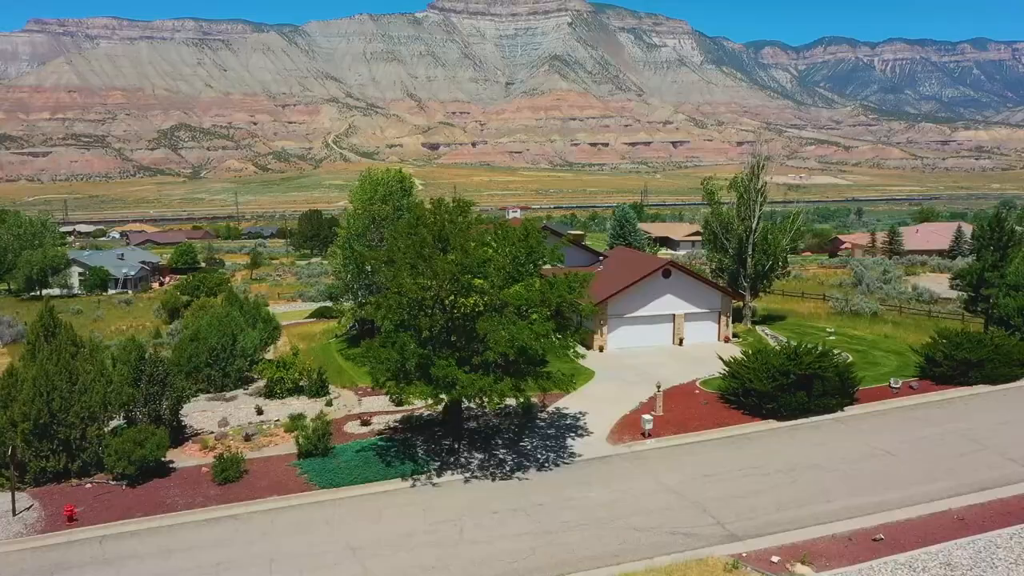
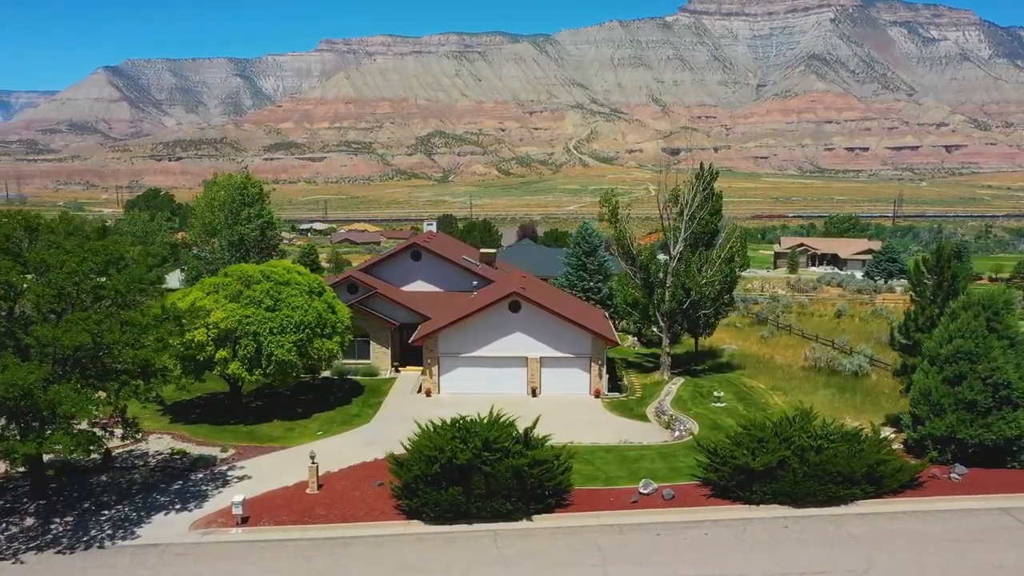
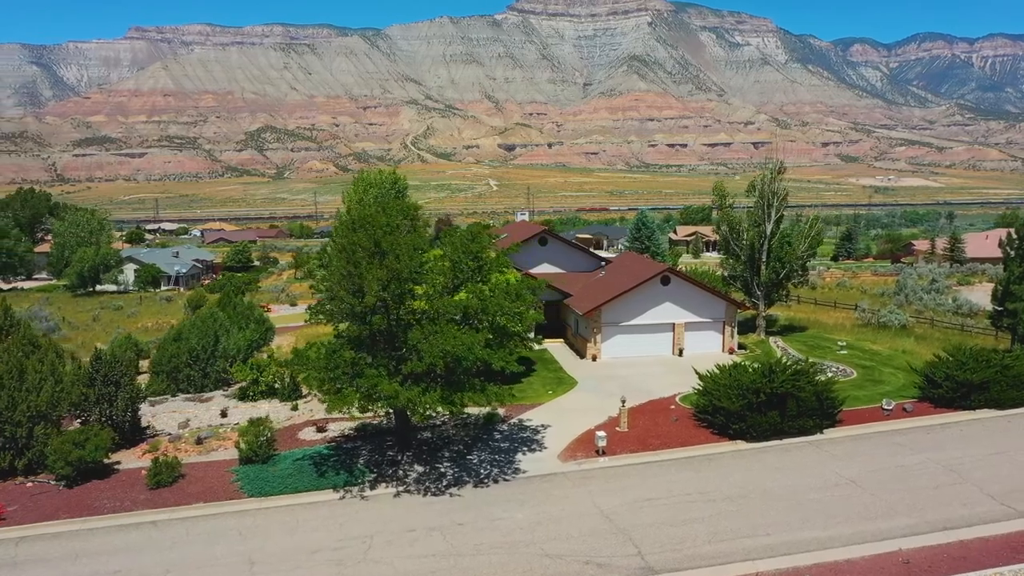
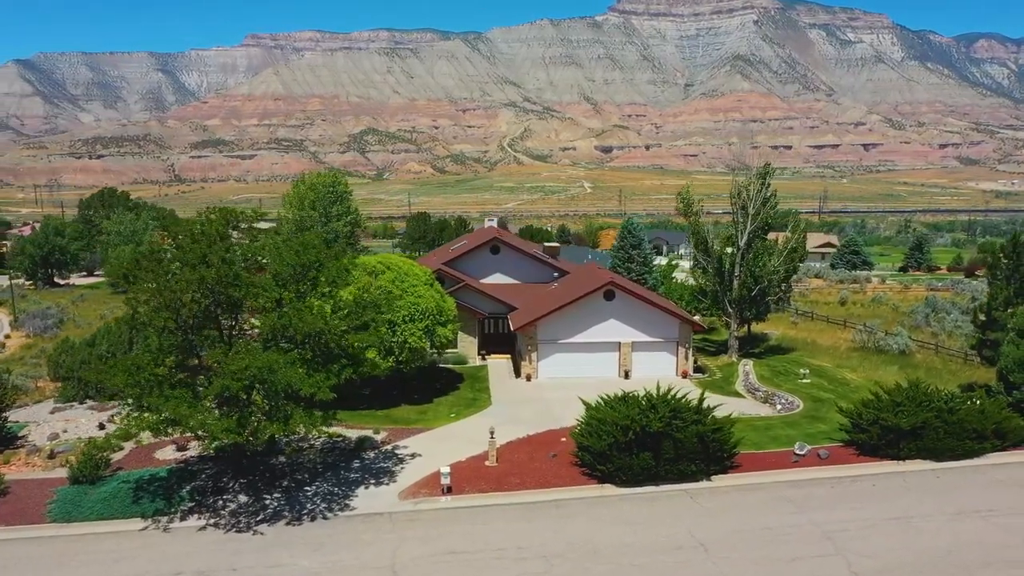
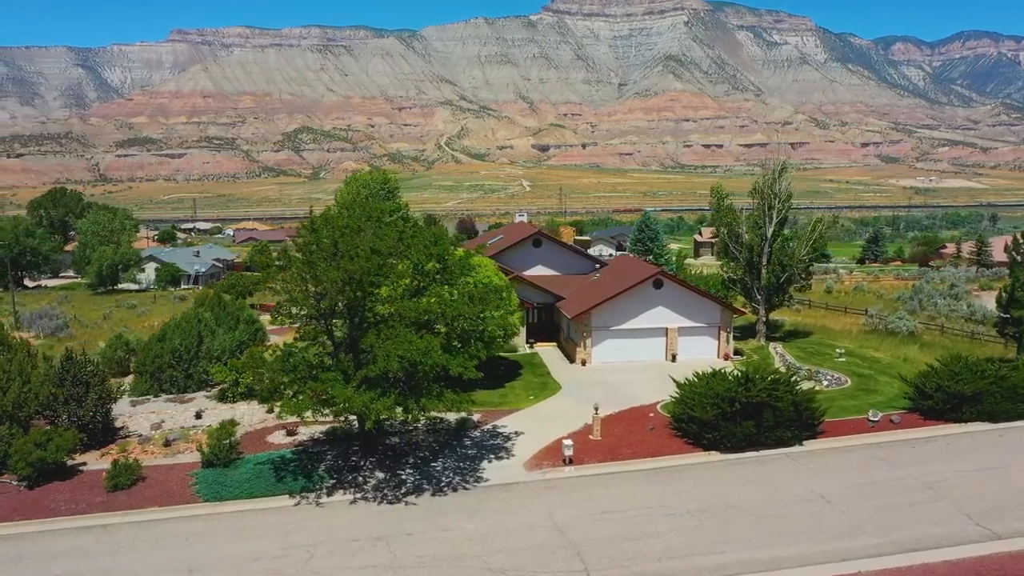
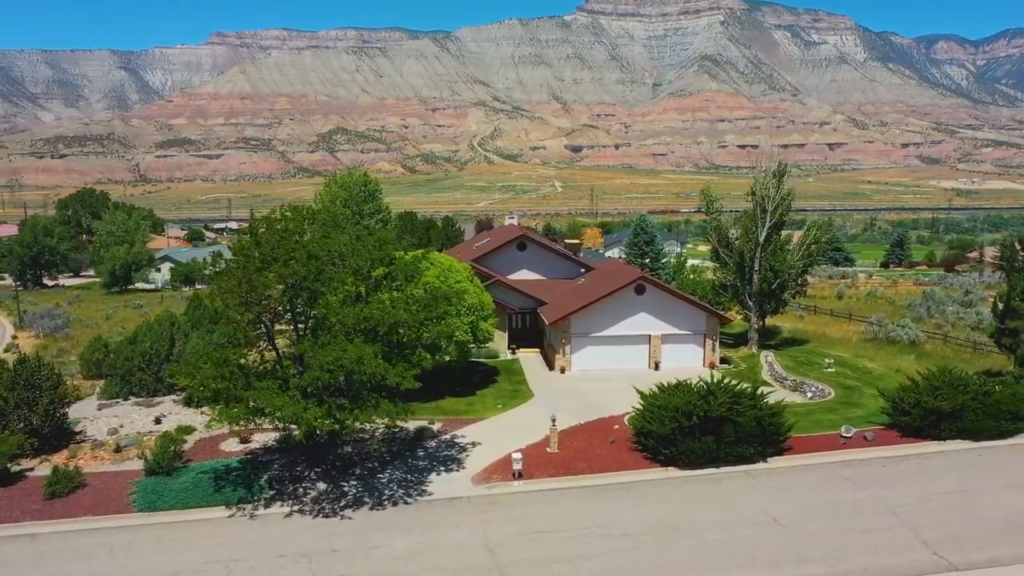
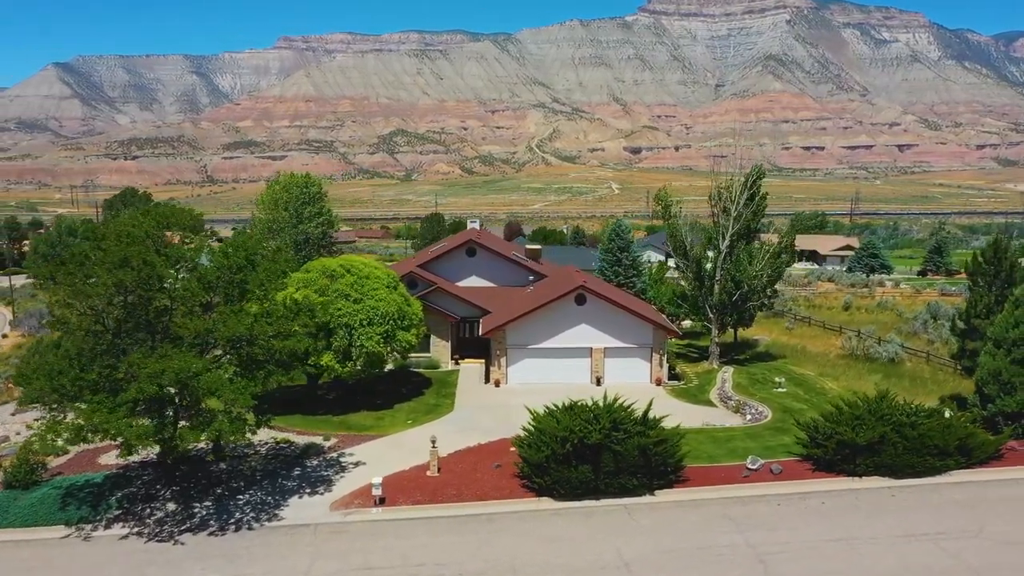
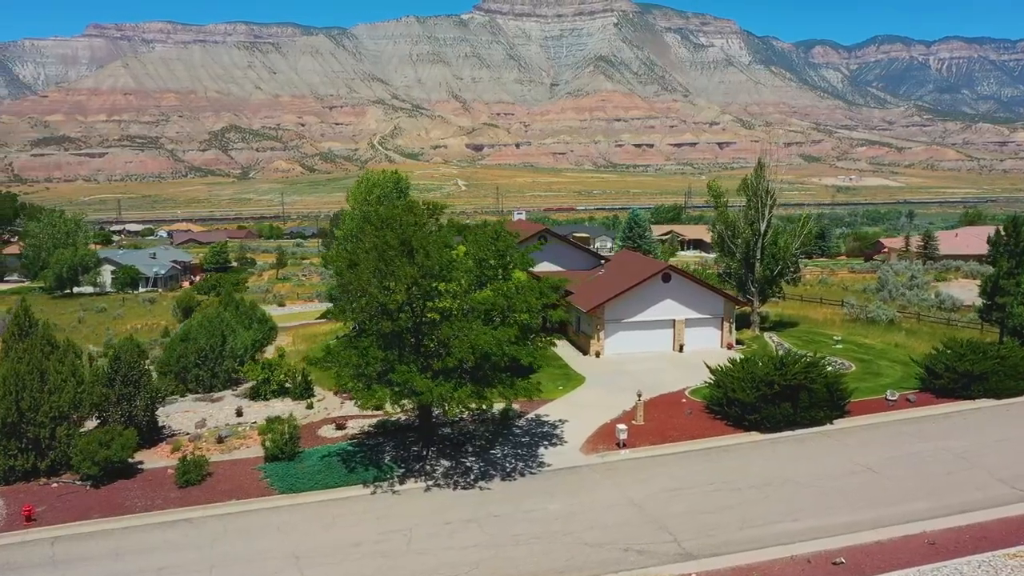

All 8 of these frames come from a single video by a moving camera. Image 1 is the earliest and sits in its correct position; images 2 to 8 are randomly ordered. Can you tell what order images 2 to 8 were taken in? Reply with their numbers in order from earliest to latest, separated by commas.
8, 3, 5, 6, 4, 7, 2
